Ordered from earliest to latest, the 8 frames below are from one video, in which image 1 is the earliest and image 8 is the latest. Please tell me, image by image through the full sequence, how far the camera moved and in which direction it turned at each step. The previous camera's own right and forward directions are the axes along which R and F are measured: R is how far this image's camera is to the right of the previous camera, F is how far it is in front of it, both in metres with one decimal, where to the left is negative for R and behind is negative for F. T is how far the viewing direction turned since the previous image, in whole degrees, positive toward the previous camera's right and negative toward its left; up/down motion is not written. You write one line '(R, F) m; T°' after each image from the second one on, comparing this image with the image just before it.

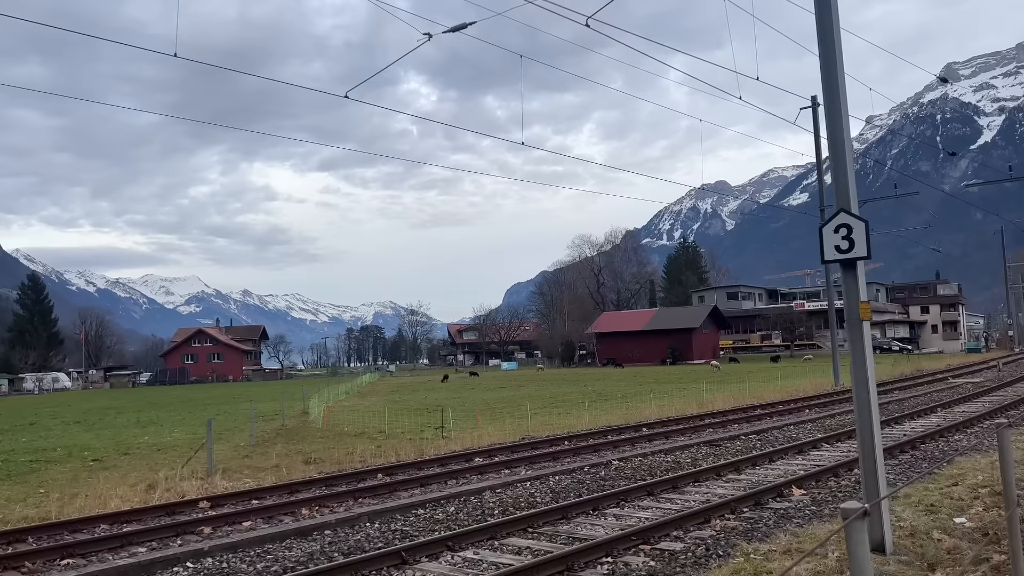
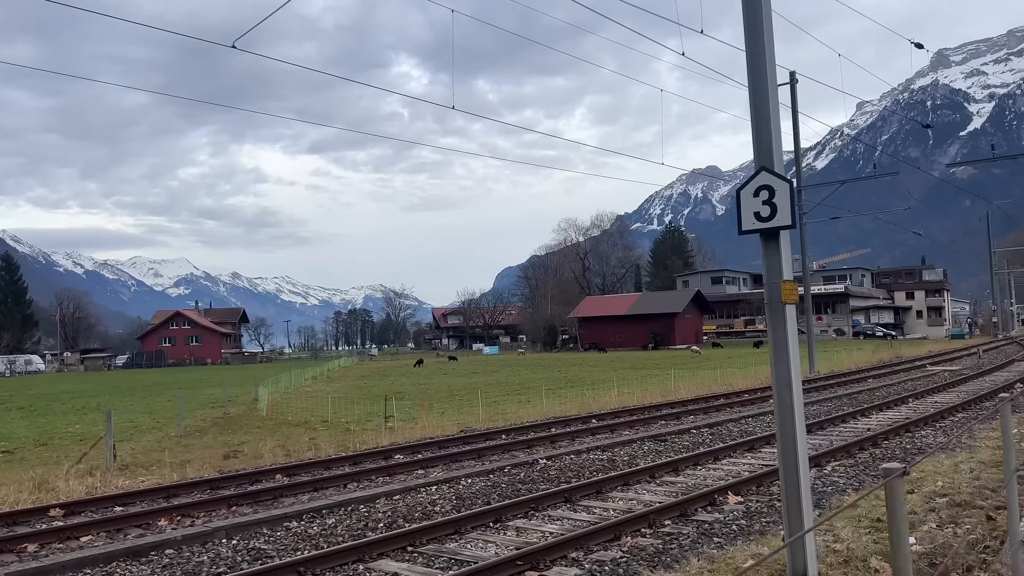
(+1.2, +1.5) m; +1°
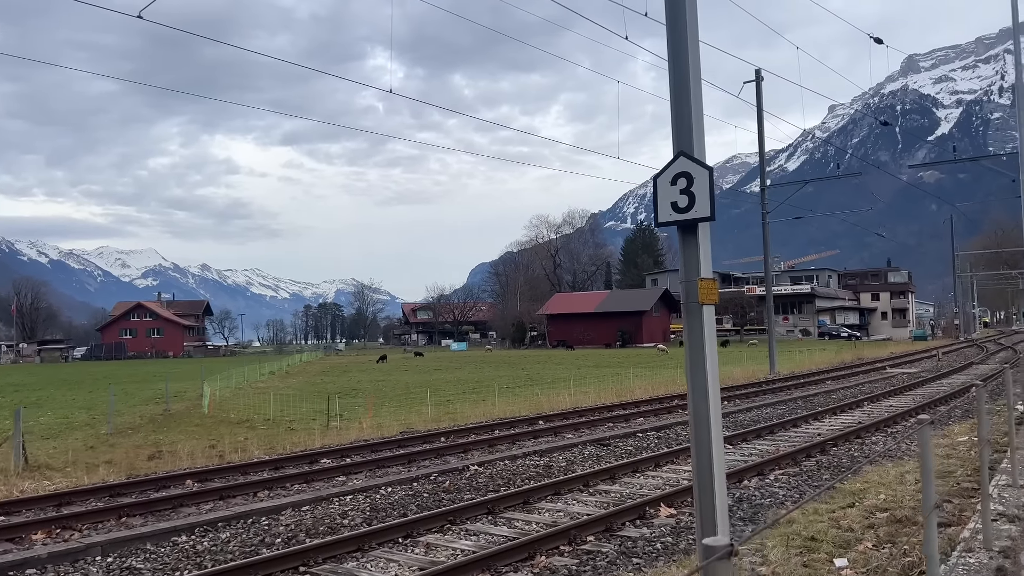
(+0.6, +0.7) m; +2°
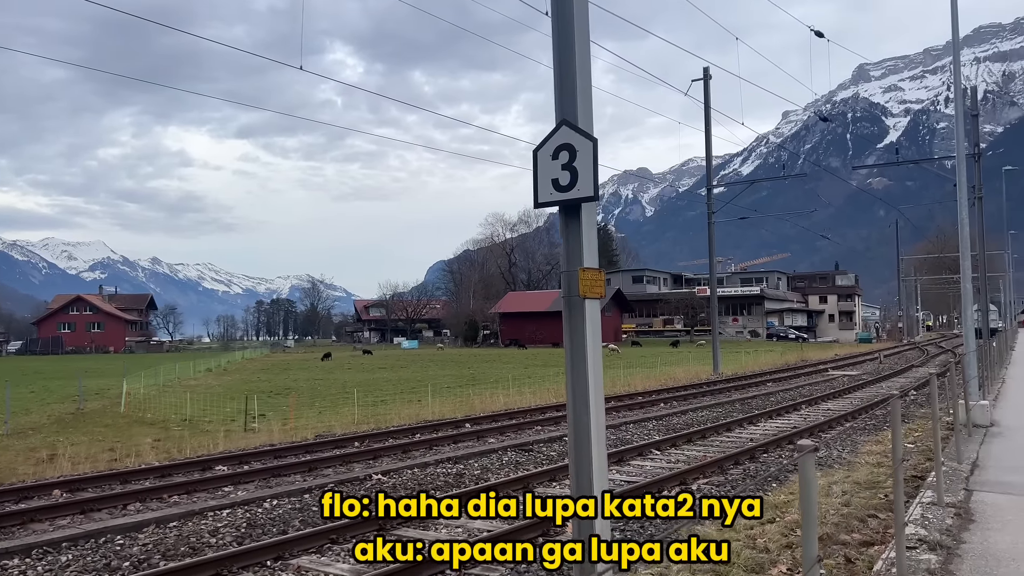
(+0.7, +0.8) m; +3°
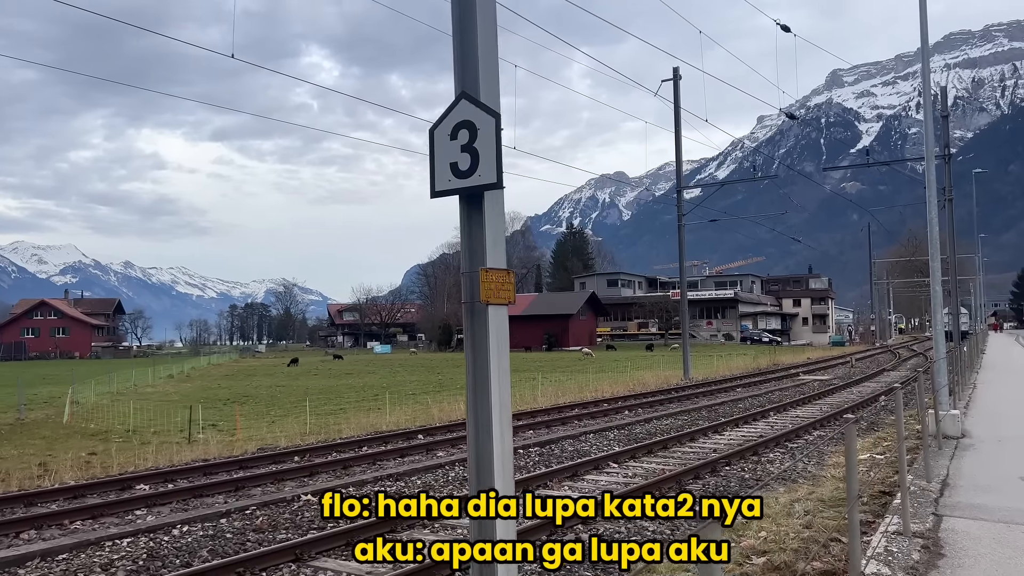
(+0.5, +0.8) m; +2°
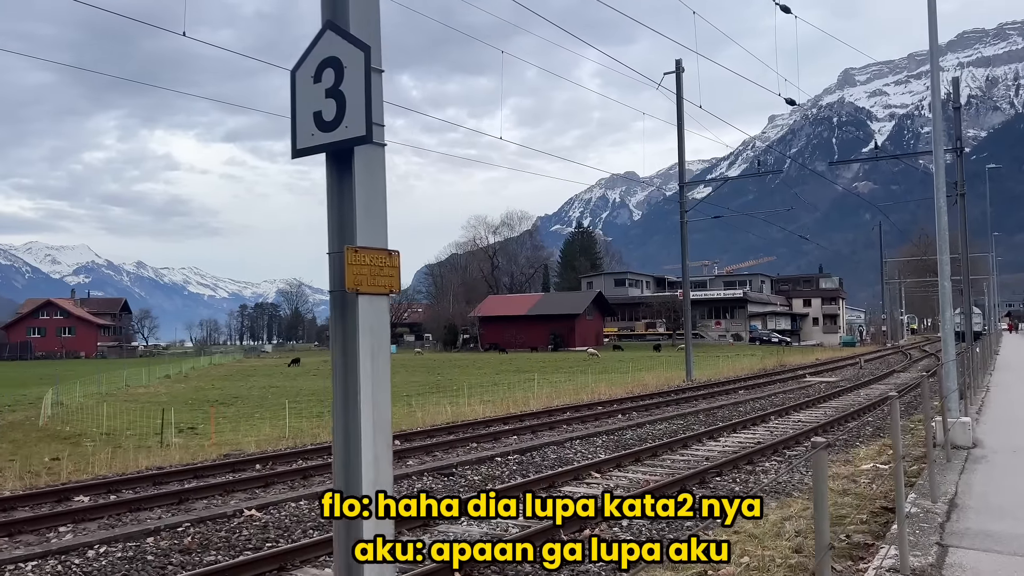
(+0.6, +0.9) m; -1°
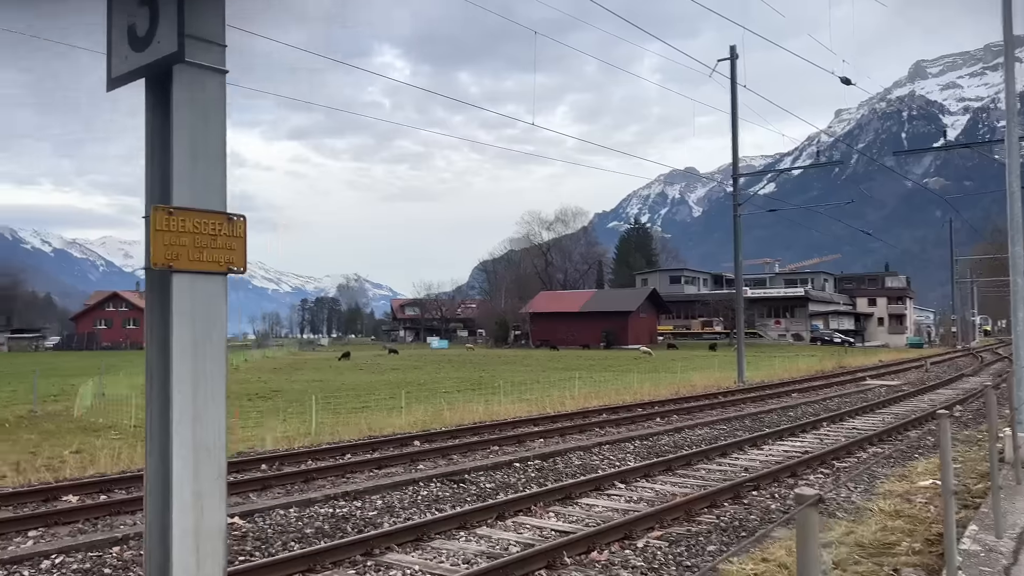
(+0.6, +0.9) m; -4°
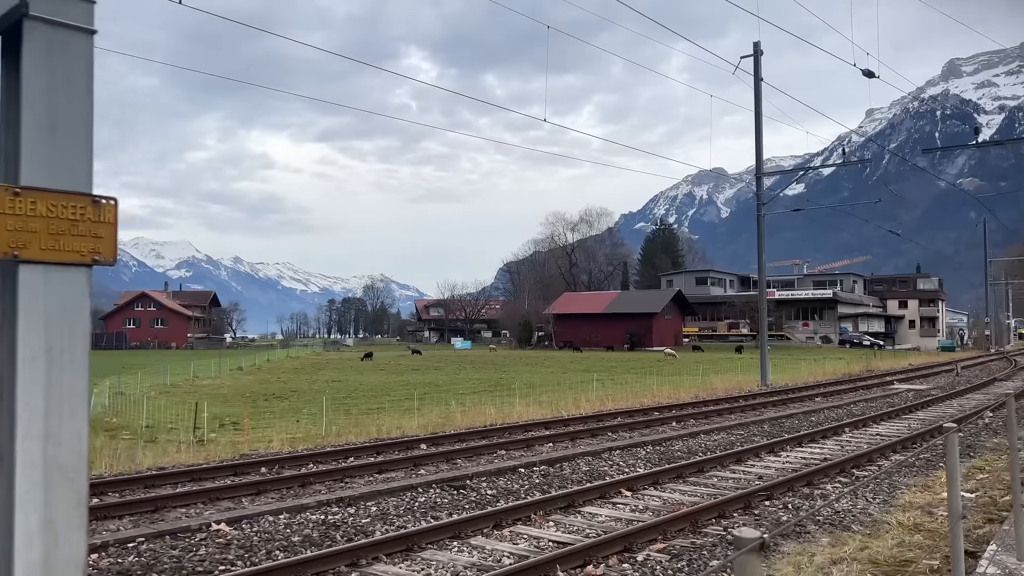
(+0.3, +0.3) m; -2°
